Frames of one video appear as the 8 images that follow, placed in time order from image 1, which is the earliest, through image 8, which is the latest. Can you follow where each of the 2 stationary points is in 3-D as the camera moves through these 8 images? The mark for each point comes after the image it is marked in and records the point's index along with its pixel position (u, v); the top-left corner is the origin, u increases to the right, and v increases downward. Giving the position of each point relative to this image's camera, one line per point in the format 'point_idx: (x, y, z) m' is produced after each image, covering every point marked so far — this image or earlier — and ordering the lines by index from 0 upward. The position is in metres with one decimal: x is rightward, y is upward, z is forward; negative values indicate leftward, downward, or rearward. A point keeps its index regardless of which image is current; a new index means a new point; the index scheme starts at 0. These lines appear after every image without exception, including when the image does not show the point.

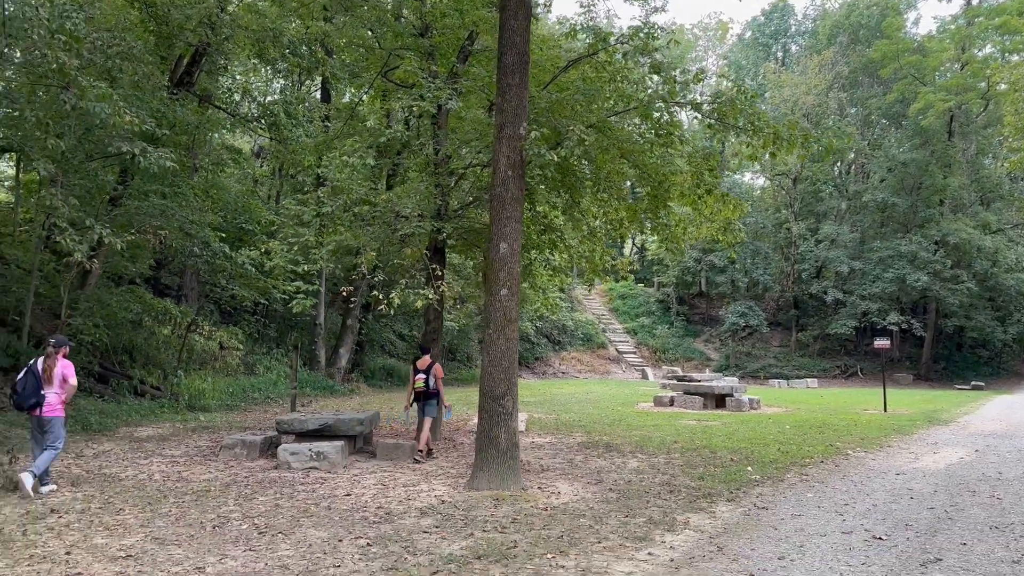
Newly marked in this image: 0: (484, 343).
0: (-0.2, -0.5, +7.1) m
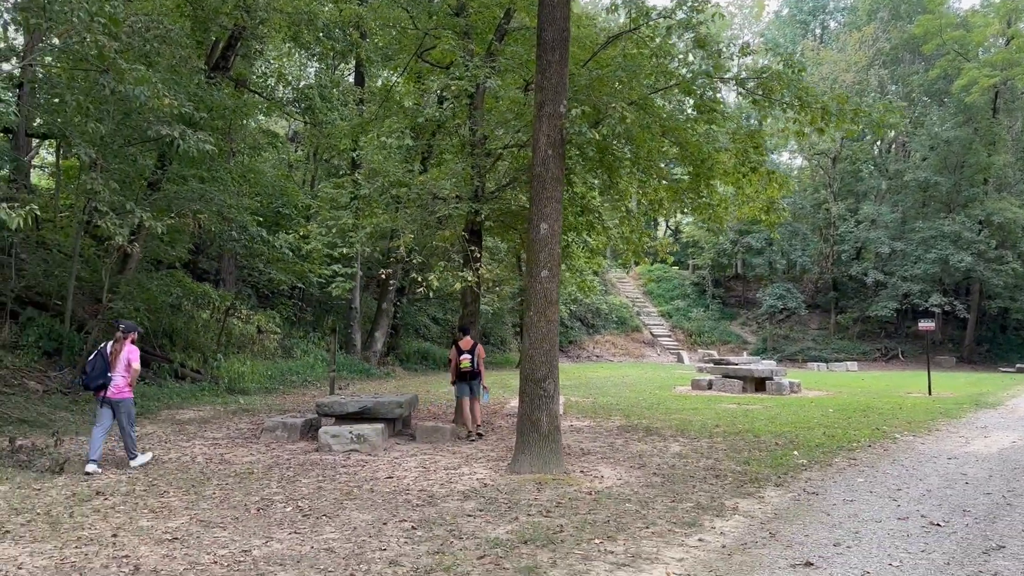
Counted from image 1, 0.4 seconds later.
0: (+0.1, -0.3, +7.0) m
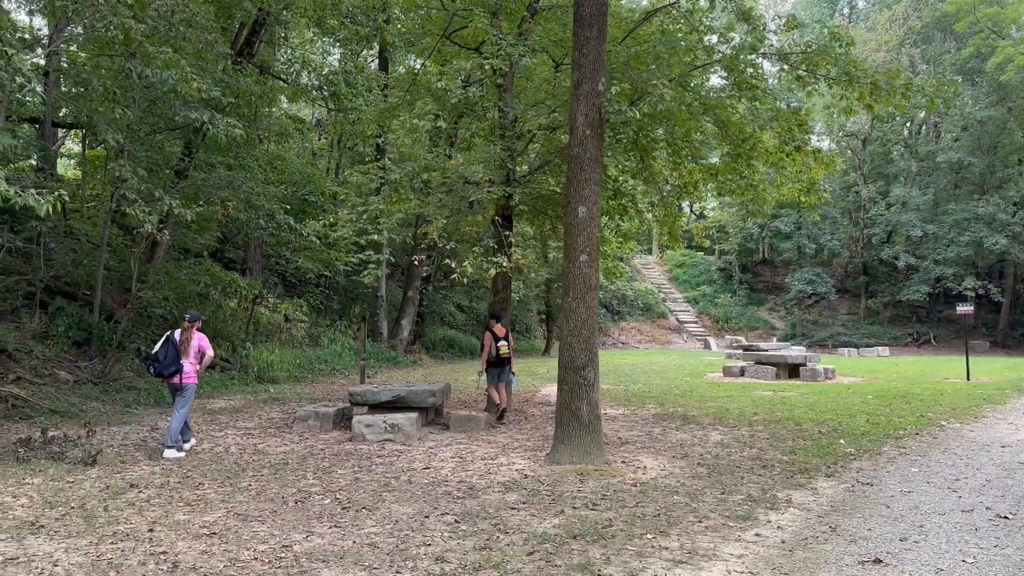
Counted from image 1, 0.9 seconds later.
0: (+0.4, -0.2, +6.8) m
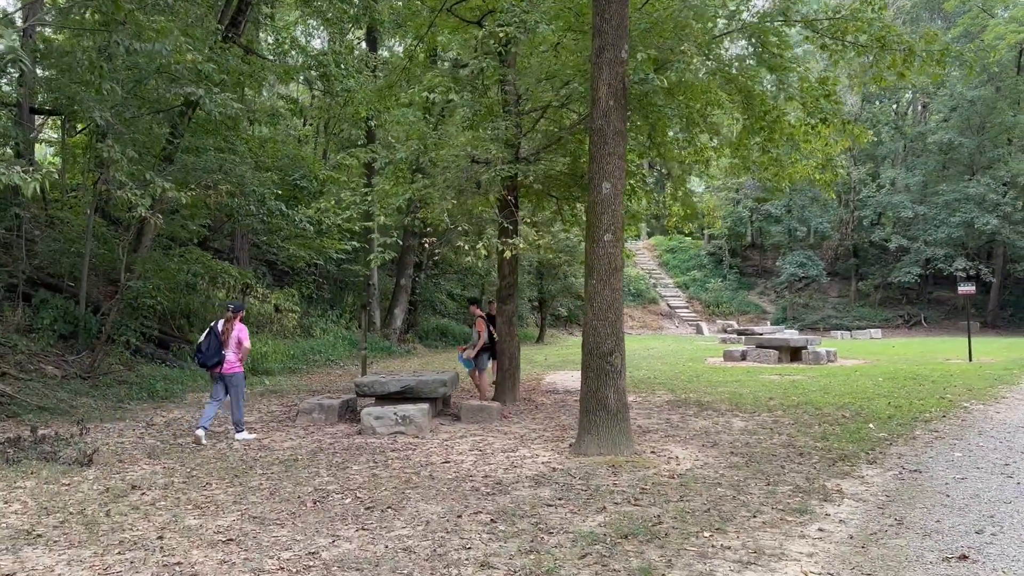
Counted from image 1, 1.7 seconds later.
0: (+0.5, 0.0, +6.4) m
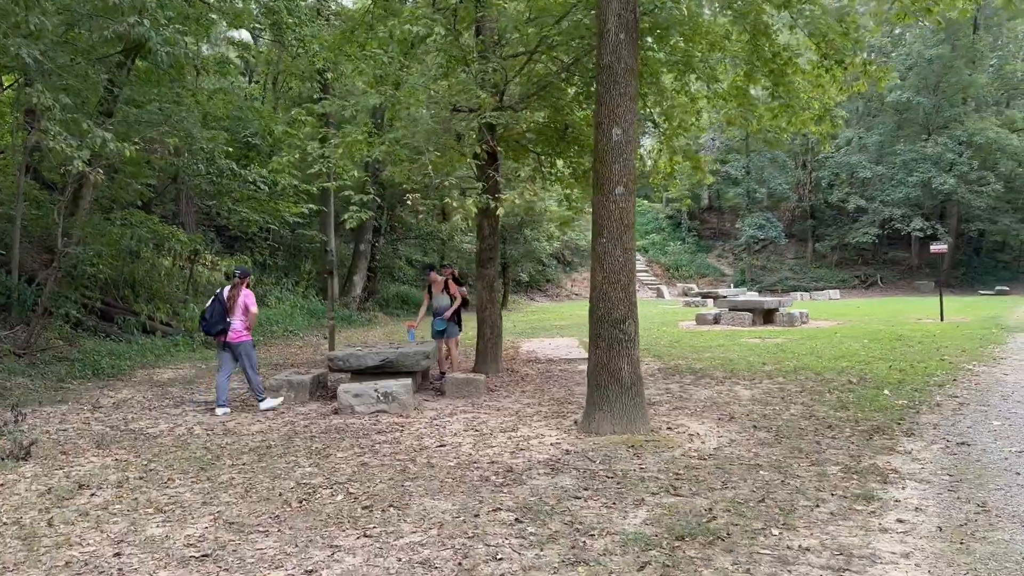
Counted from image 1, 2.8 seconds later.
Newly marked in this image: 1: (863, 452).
0: (+0.5, +0.2, +5.7) m
1: (+2.0, -0.9, +5.0) m
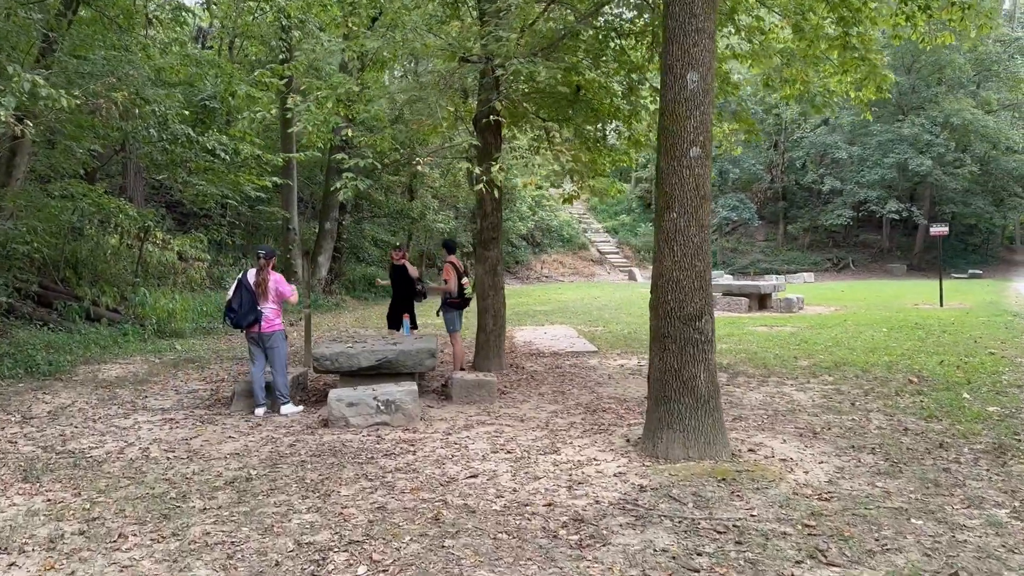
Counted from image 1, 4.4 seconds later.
0: (+0.8, +0.3, +4.6) m
1: (+2.3, -0.9, +4.0) m
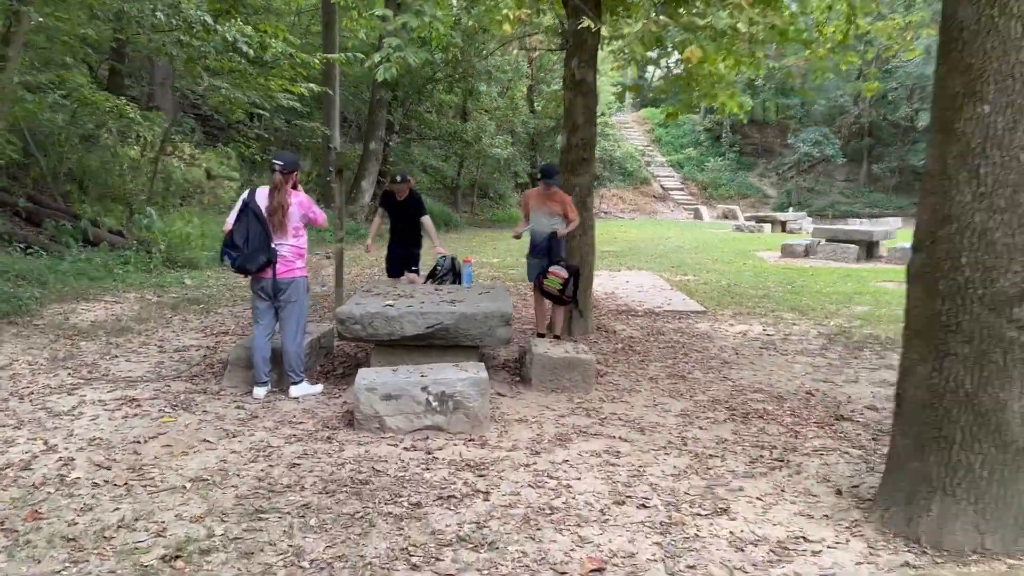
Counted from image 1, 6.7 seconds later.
0: (+1.3, +0.4, +2.5) m
1: (+2.7, -0.9, +2.0) m
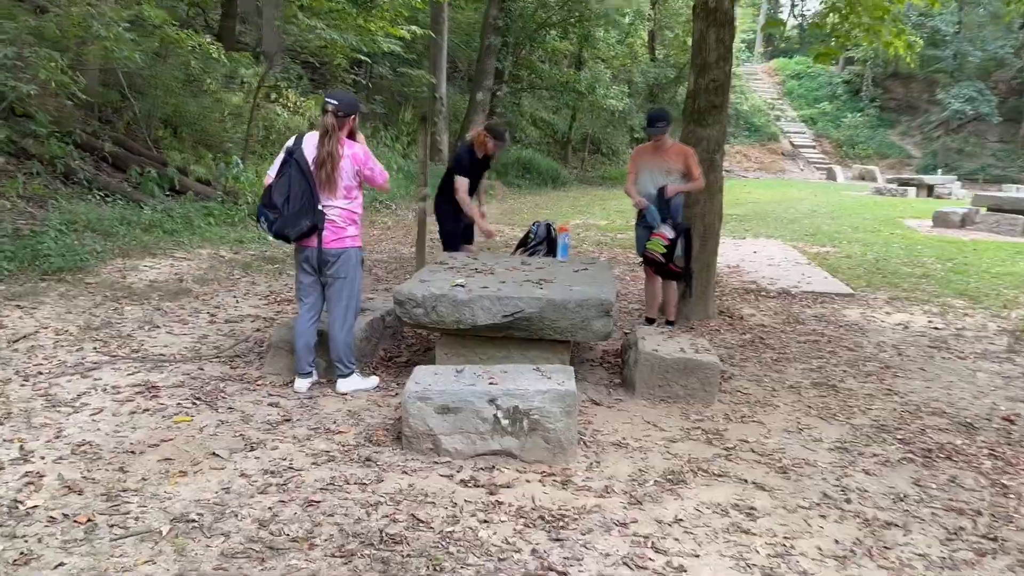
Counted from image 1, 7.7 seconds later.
0: (+1.4, +0.4, +1.4) m
1: (+2.8, -1.0, +0.8) m
